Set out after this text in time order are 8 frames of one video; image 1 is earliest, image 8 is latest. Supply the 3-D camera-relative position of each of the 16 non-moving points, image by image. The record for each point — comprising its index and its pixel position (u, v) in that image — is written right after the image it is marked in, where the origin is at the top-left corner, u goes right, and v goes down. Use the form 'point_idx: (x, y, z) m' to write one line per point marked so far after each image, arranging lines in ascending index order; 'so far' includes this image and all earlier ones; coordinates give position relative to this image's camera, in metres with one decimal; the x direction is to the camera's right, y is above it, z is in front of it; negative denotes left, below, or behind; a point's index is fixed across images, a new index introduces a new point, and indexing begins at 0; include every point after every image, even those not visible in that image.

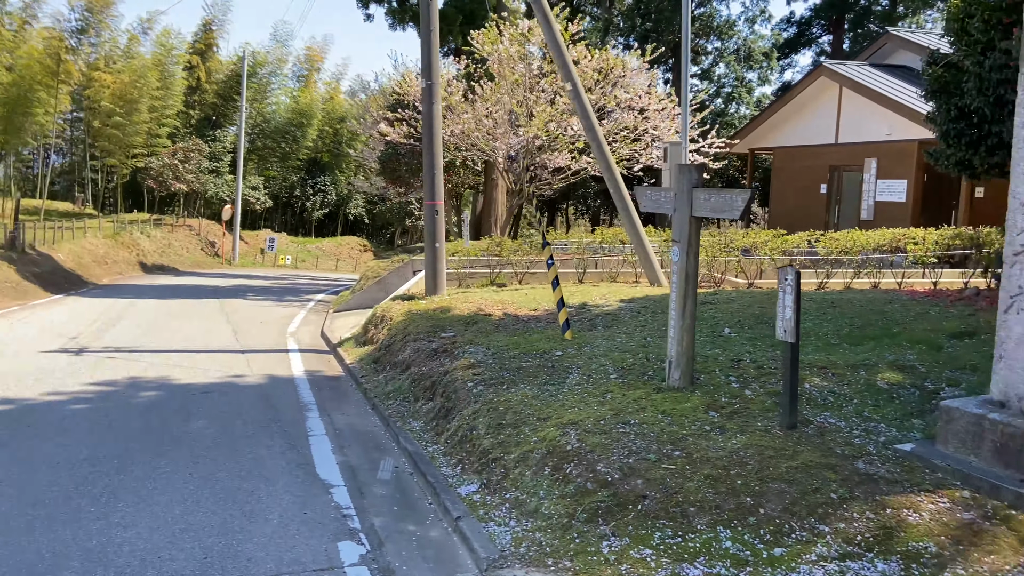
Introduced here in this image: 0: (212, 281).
0: (-6.1, +0.1, +15.7) m
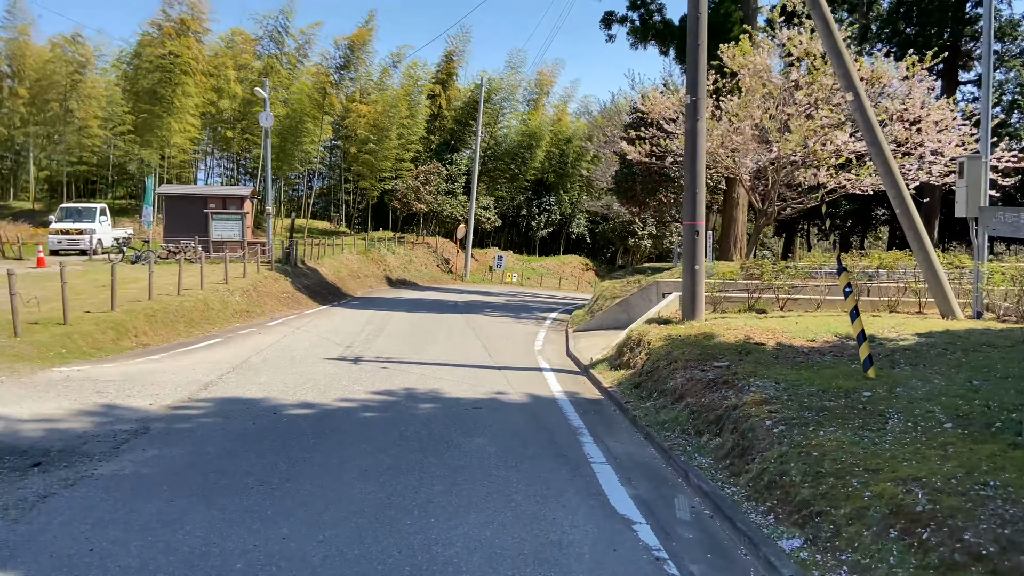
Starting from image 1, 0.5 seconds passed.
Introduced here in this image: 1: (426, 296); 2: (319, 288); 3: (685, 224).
0: (-1.3, -0.2, +16.5) m
1: (-1.8, -0.2, +16.3) m
2: (-3.4, 0.0, +13.8) m
3: (+1.3, +0.5, +5.9) m
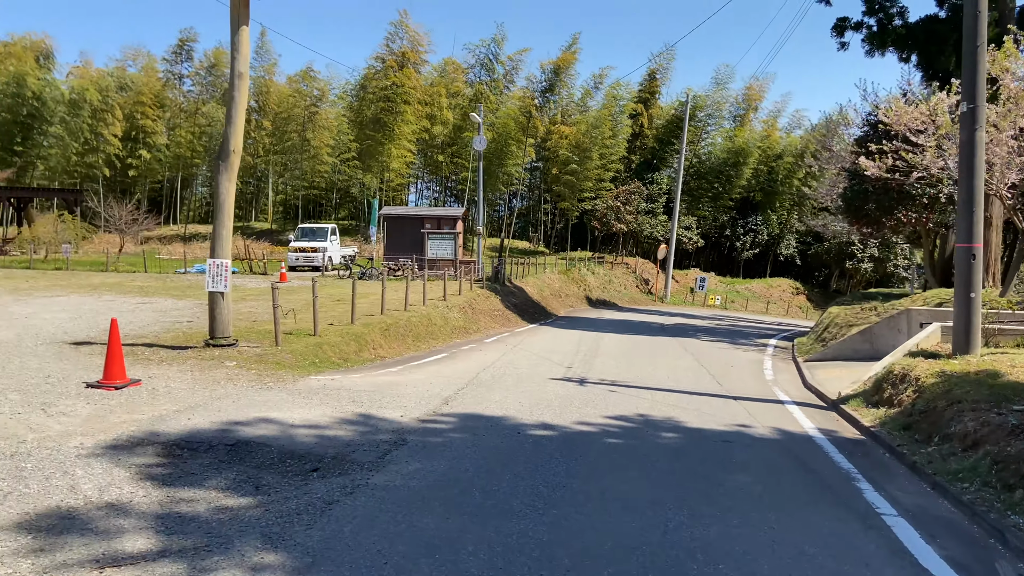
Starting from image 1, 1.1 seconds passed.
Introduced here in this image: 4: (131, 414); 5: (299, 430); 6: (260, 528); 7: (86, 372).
0: (+3.0, -0.6, +16.2) m
1: (+2.4, -0.6, +16.1) m
2: (+0.3, -0.3, +14.0) m
3: (+3.0, +0.3, +5.2) m
4: (-2.1, -0.7, +4.3) m
5: (-1.1, -0.8, +4.1) m
6: (-0.9, -0.8, +2.7) m
7: (-3.0, -0.6, +5.4) m
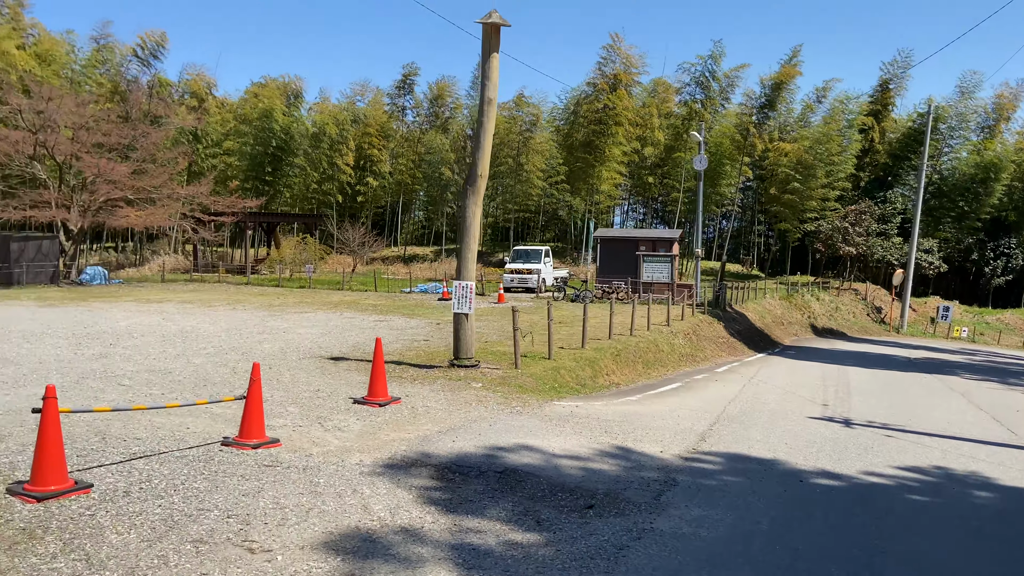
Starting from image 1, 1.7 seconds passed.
0: (+7.3, -1.2, +14.6) m
1: (+6.7, -1.1, +14.7) m
2: (+4.1, -0.8, +13.2) m
3: (+4.6, +0.1, +4.1) m
4: (-0.7, -0.8, +4.5) m
5: (+0.3, -0.9, +4.0) m
6: (+0.2, -0.9, +2.6) m
7: (-1.2, -0.7, +5.7) m
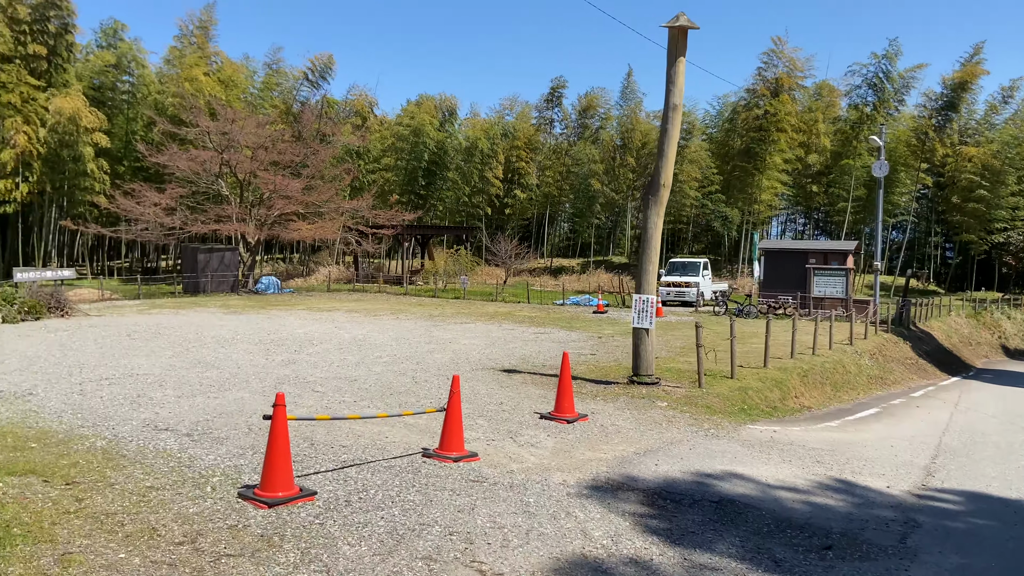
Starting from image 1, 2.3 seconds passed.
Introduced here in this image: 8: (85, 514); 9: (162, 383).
0: (+10.1, -1.5, +12.9) m
1: (+9.5, -1.5, +13.0) m
2: (+6.7, -1.1, +12.1) m
3: (+5.6, -0.1, +3.0) m
4: (+0.5, -0.9, +4.3) m
5: (+1.3, -1.0, +3.7) m
6: (+0.9, -1.0, +2.3) m
7: (+0.1, -0.8, +5.6) m
8: (-1.6, -0.8, +2.9) m
9: (-2.7, -0.7, +6.0) m
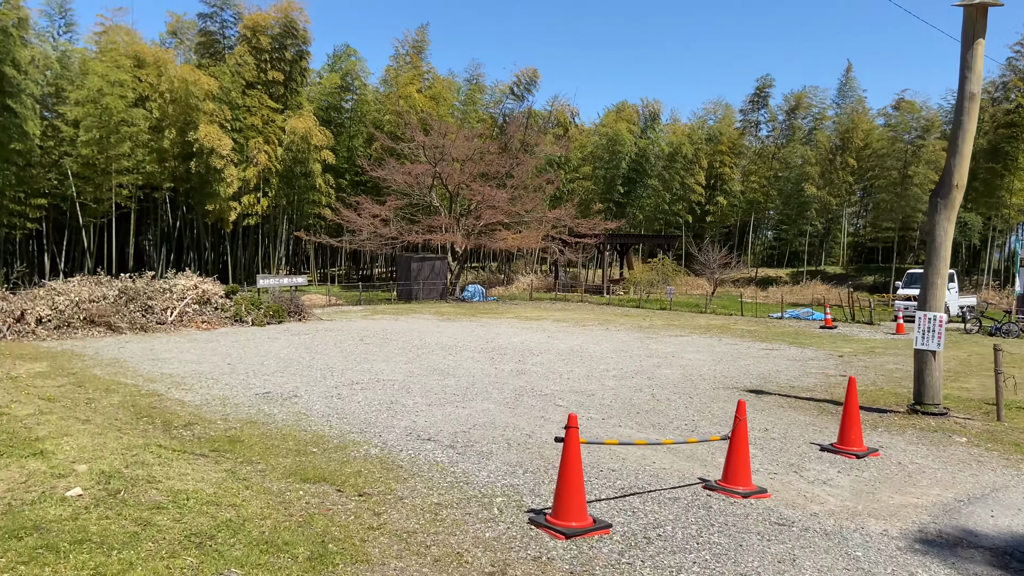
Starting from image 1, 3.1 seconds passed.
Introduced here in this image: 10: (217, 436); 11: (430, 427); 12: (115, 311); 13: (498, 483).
0: (+13.2, -1.8, +9.8) m
1: (+12.7, -1.8, +10.1) m
2: (+9.7, -1.3, +9.8) m
3: (+6.5, -0.2, +1.2) m
4: (+1.9, -1.0, +3.7) m
5: (+2.5, -1.1, +2.9) m
6: (+1.9, -1.1, +1.7) m
7: (+1.9, -0.9, +5.1) m
8: (-0.5, -0.9, +2.8) m
9: (-0.8, -0.8, +6.1) m
10: (-1.7, -0.8, +4.4) m
11: (-0.5, -0.9, +4.8) m
12: (-5.6, -0.3, +11.0) m
13: (-0.1, -0.9, +3.6) m
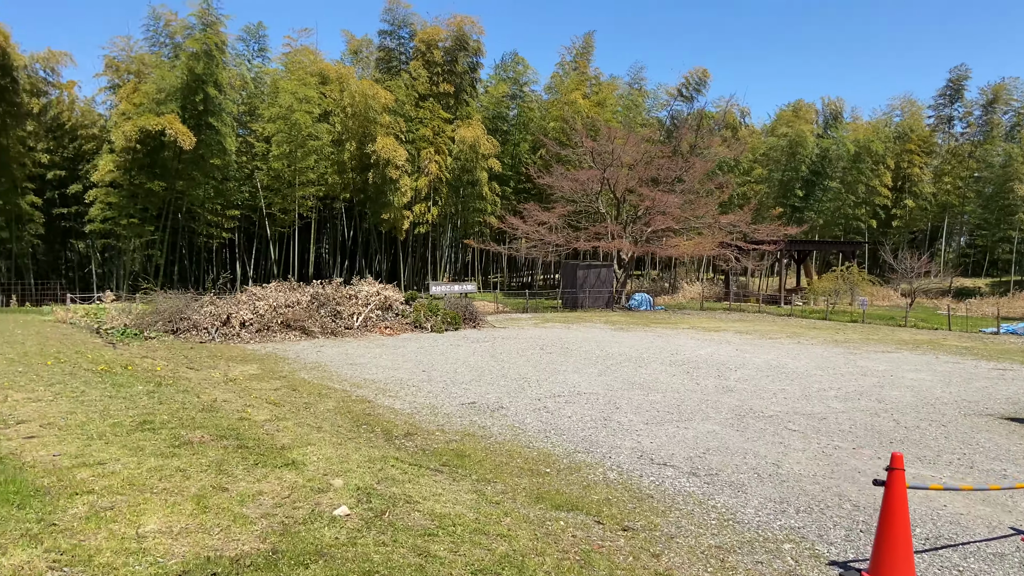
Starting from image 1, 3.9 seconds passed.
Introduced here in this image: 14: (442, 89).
0: (+15.3, -2.0, +6.7) m
1: (+14.8, -2.0, +7.1) m
2: (+11.9, -1.5, +7.4) m
3: (+7.1, -0.3, -0.4) m
4: (+3.0, -1.1, +2.9) m
5: (+3.5, -1.1, +2.0) m
6: (+2.6, -1.1, +0.9) m
7: (+3.3, -1.0, +4.2) m
8: (+0.5, -0.9, +2.5) m
9: (+0.8, -0.9, +5.8) m
10: (-0.4, -0.9, +4.2) m
11: (+0.8, -0.9, +4.4) m
12: (-3.0, -0.4, +11.4) m
13: (+1.1, -1.0, +3.1) m
14: (-1.7, +4.9, +18.8) m
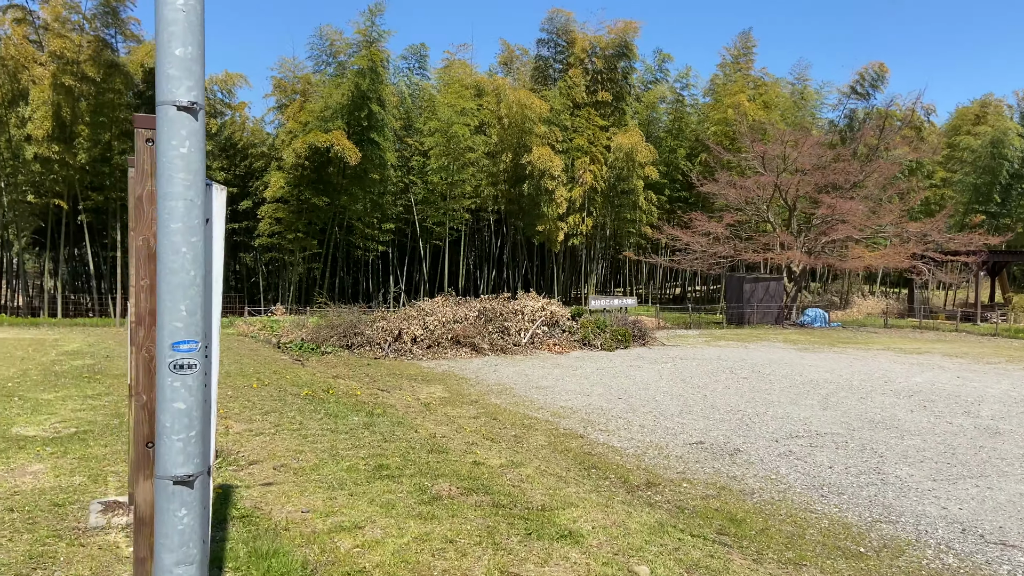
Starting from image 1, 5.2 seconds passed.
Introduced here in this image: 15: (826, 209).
0: (+16.7, -2.2, +3.4) m
1: (+16.3, -2.2, +3.8) m
2: (+13.5, -1.7, +4.6) m
3: (+7.5, -0.3, -2.3) m
4: (+4.0, -1.2, +1.7) m
5: (+4.3, -1.2, +0.7) m
6: (+3.3, -1.2, -0.2) m
7: (+4.5, -1.1, +3.0) m
8: (+1.5, -1.0, +1.7) m
9: (+2.3, -1.0, +4.9) m
10: (+0.9, -1.0, +3.6) m
11: (+2.1, -1.1, +3.5) m
12: (-0.5, -0.6, +11.1) m
13: (+2.1, -1.1, +2.2) m
14: (+2.1, +4.6, +18.2) m
15: (+6.7, +1.7, +16.7) m
